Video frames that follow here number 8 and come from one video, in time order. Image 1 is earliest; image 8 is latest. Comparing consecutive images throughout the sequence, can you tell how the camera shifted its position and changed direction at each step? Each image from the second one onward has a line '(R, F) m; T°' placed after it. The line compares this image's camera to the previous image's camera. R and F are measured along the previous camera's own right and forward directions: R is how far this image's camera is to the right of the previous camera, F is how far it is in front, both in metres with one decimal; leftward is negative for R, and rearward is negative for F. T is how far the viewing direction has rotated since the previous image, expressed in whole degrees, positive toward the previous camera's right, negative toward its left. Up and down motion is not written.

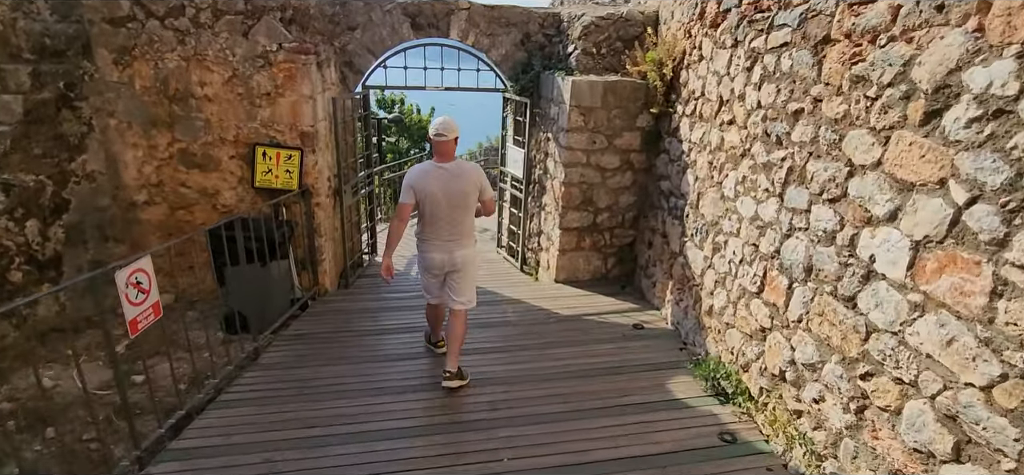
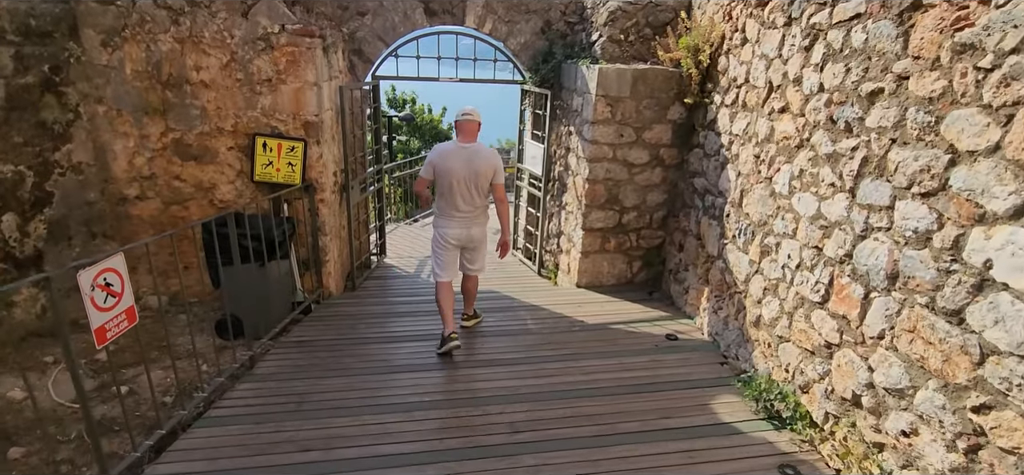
(-0.1, +0.3) m; -1°
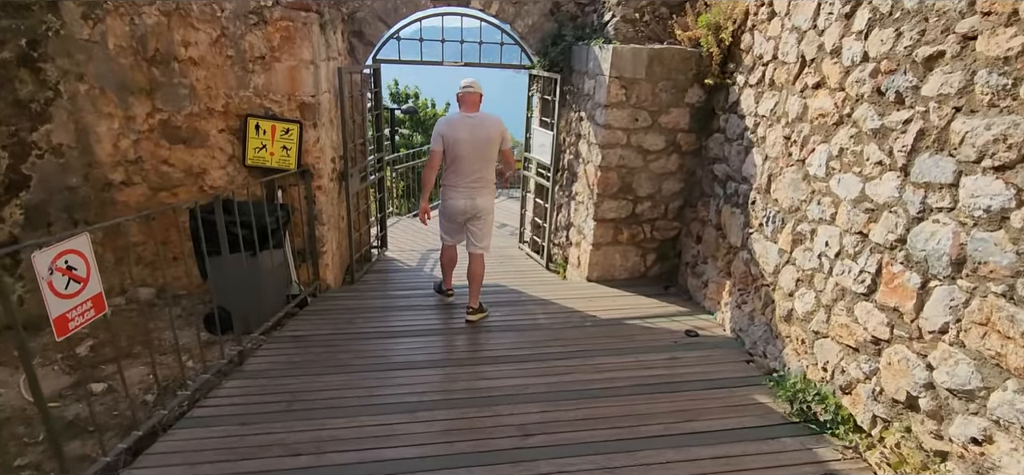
(0.0, +0.2) m; 0°
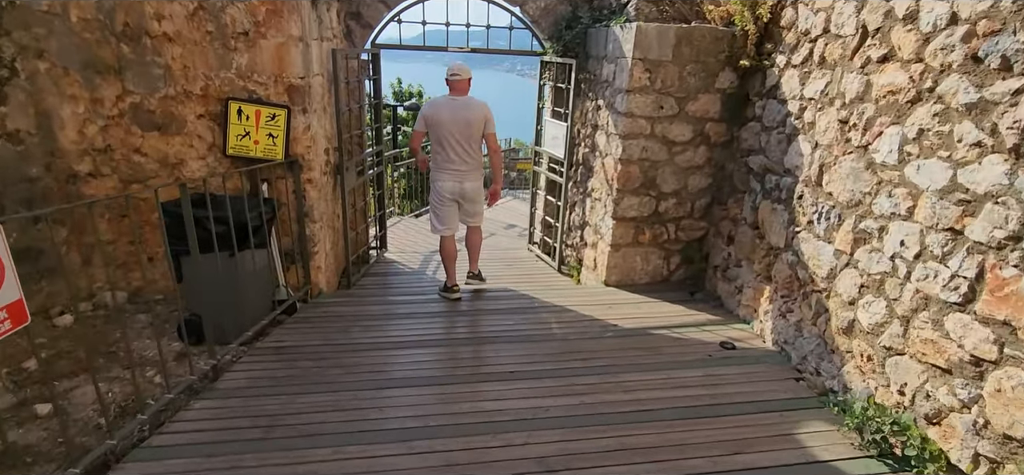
(-0.1, +0.4) m; 0°
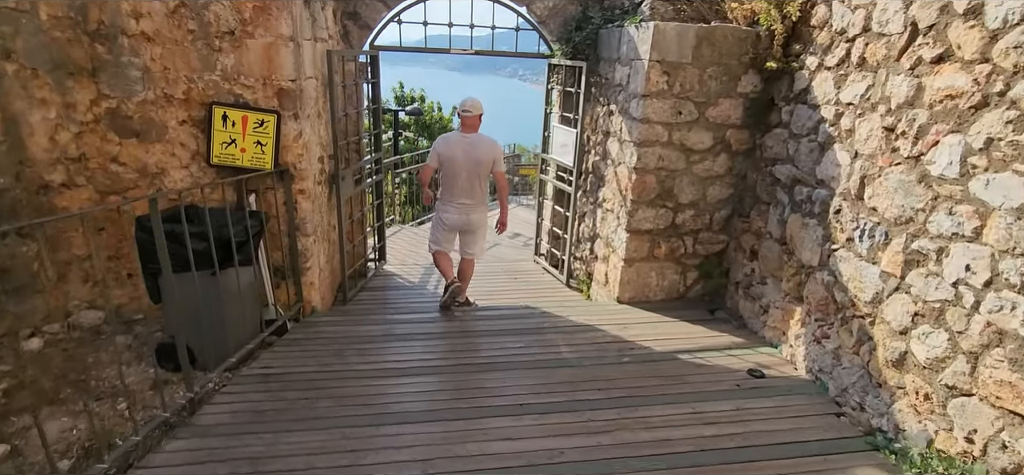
(0.0, +0.2) m; 0°
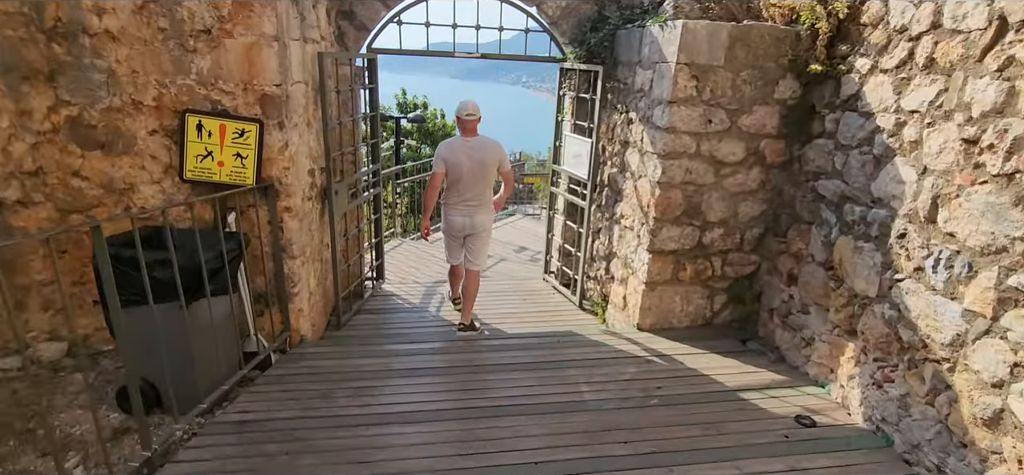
(0.0, +0.3) m; 0°
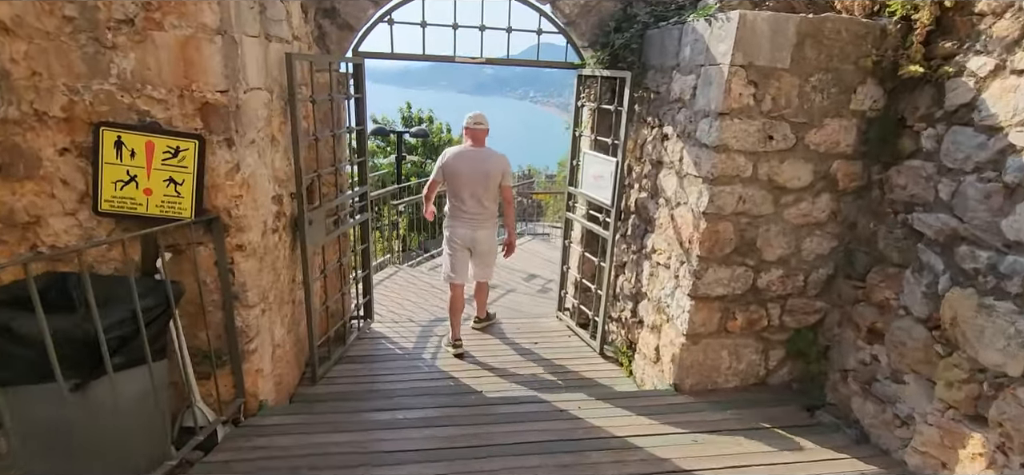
(0.0, +0.6) m; -1°
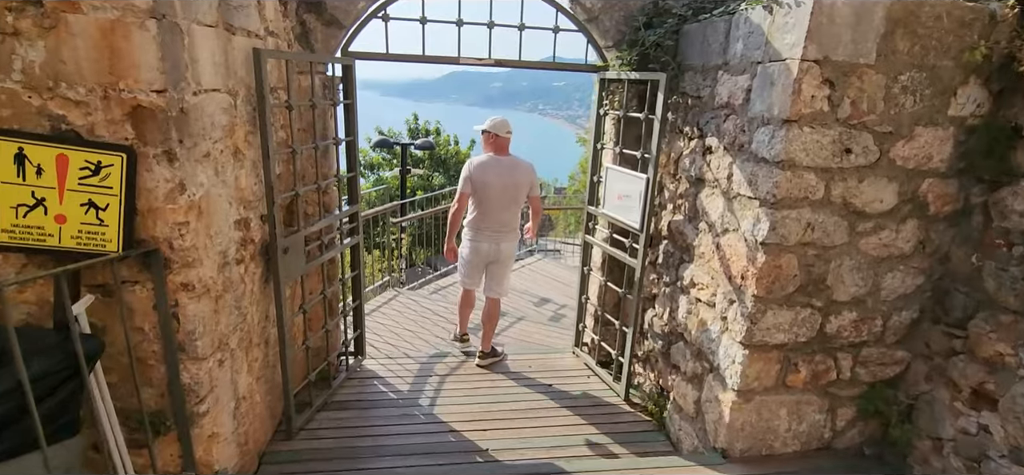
(0.0, +0.5) m; -1°
